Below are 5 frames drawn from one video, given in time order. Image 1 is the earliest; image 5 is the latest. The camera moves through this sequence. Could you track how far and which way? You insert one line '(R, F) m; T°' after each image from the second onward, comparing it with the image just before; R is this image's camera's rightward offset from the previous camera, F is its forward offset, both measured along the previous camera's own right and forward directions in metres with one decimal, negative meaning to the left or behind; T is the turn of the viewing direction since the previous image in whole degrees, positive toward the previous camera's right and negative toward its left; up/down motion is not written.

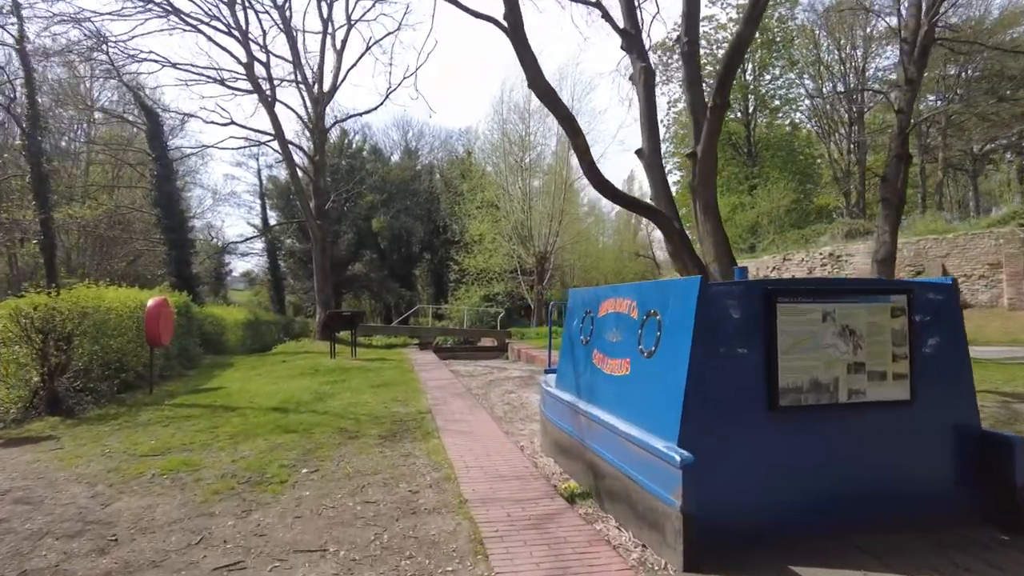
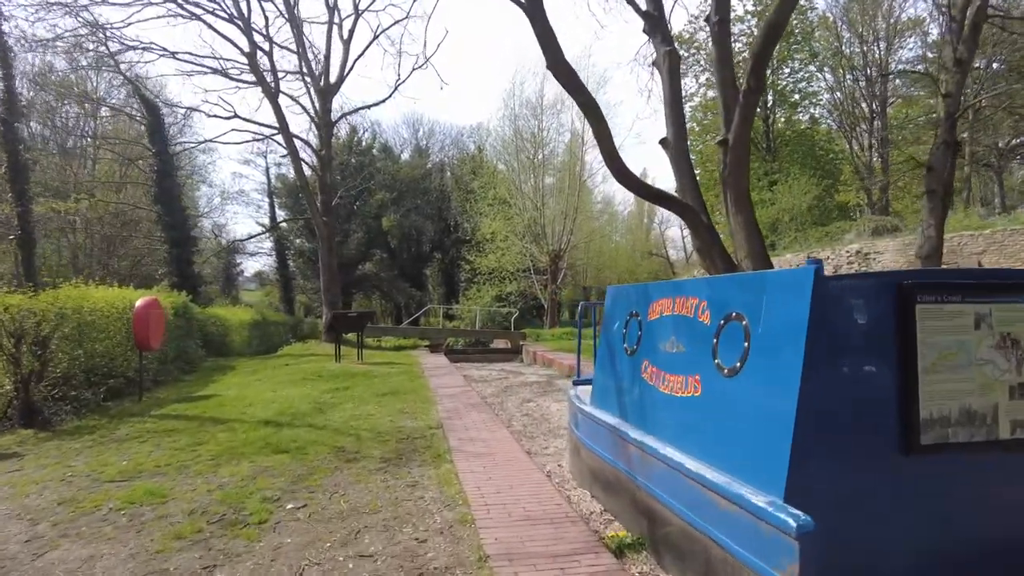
(-0.1, +0.8) m; -1°
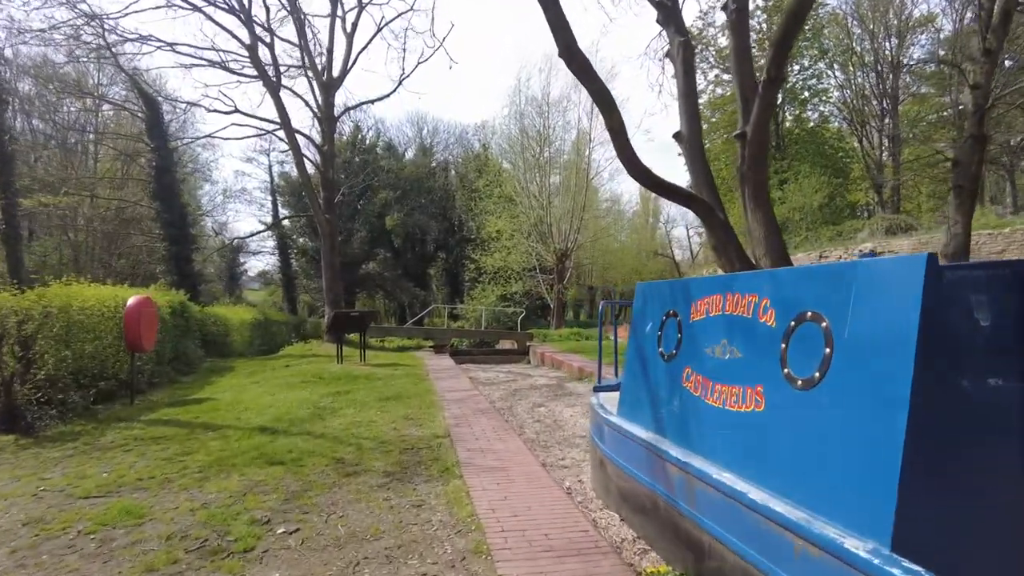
(-0.1, +0.4) m; 0°
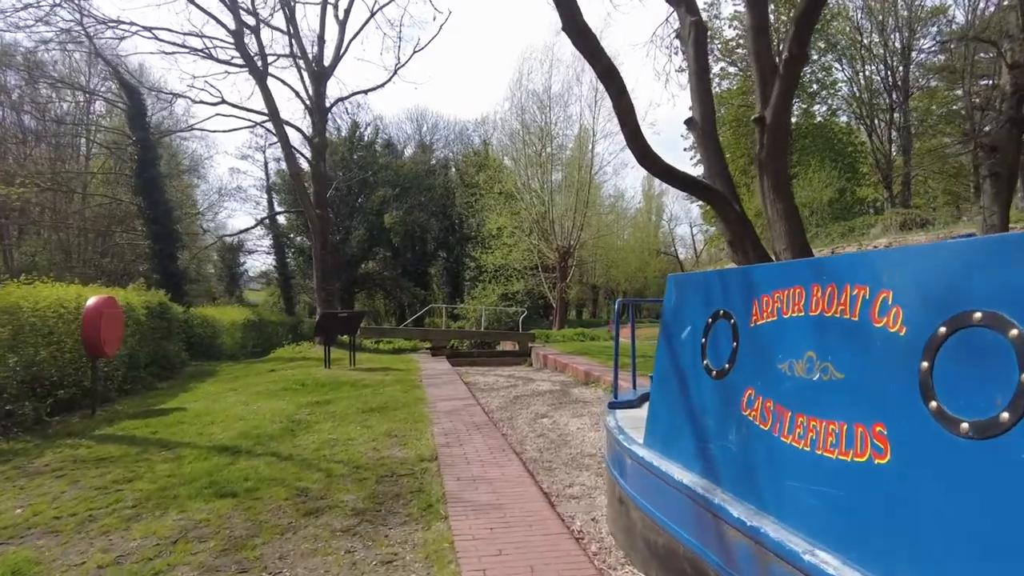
(0.0, +0.8) m; 0°
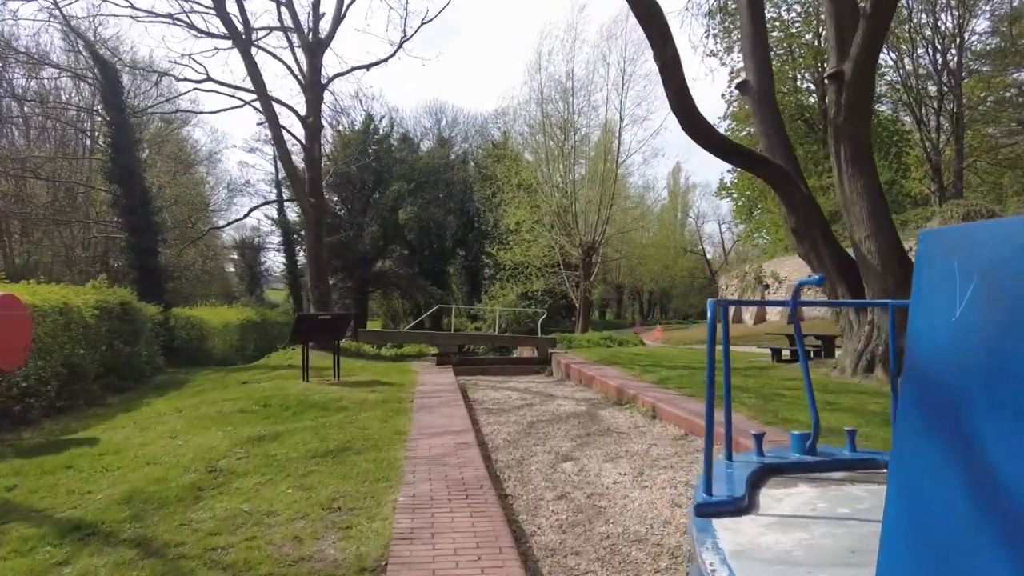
(+0.1, +1.9) m; -2°
